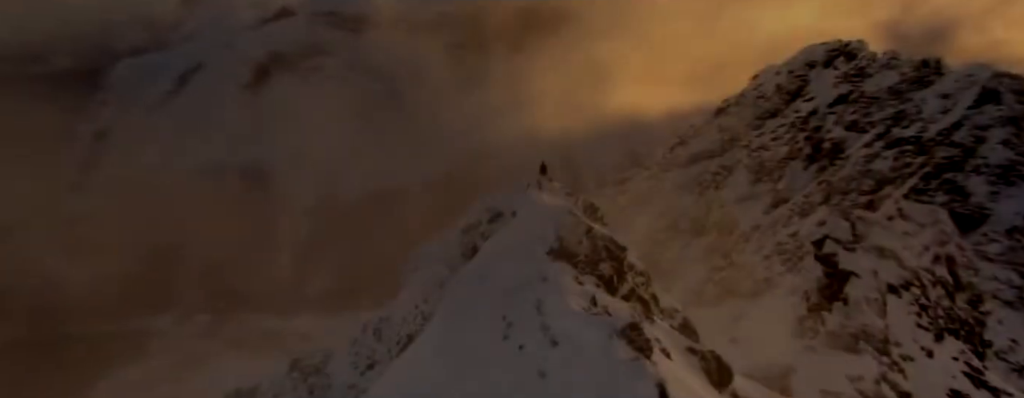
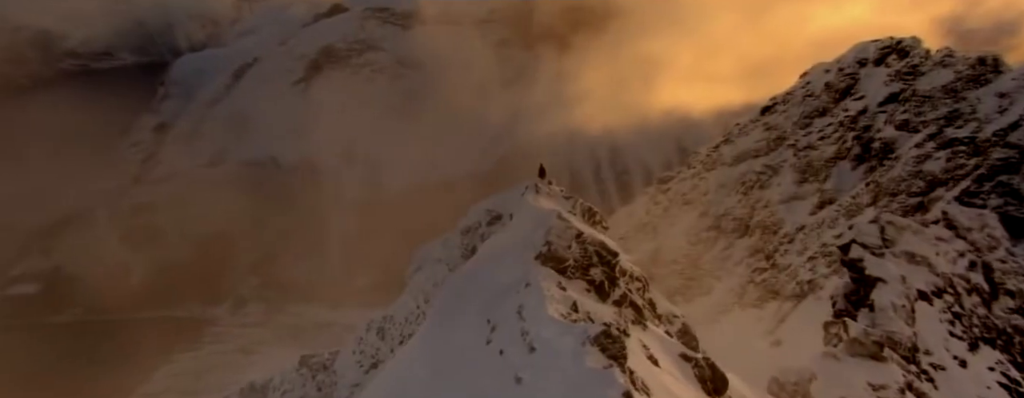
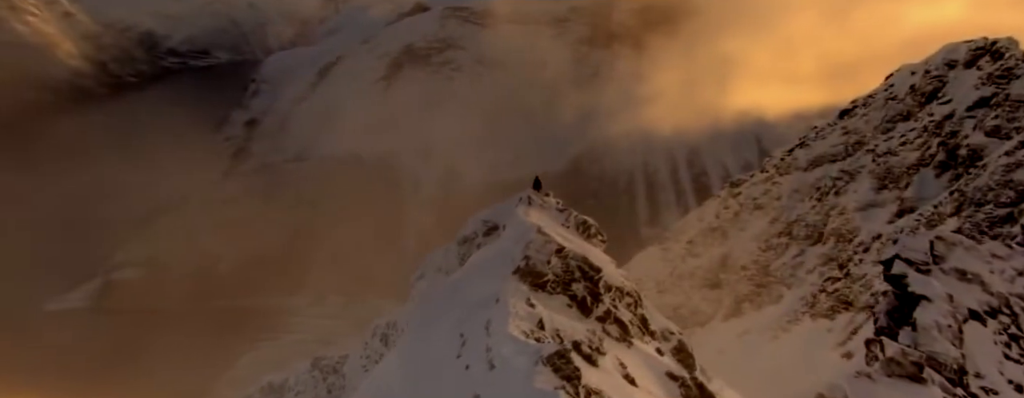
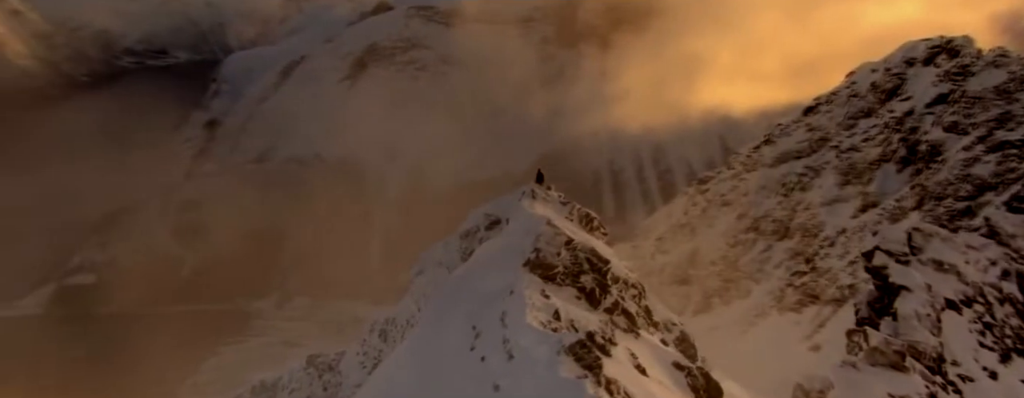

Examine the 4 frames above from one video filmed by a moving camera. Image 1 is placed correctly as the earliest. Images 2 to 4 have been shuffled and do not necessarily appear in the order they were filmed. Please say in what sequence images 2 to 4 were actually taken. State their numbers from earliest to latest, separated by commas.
2, 4, 3
